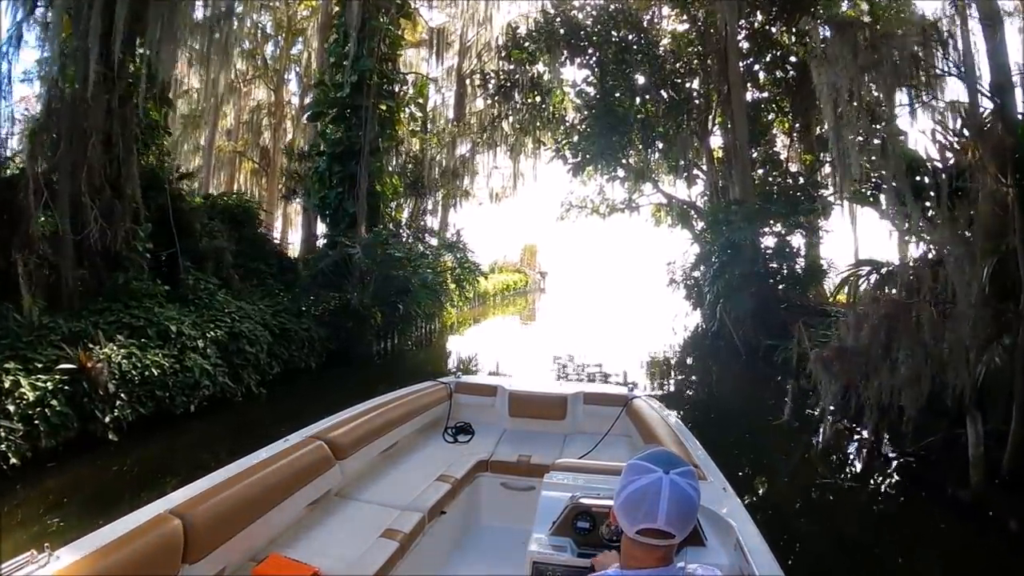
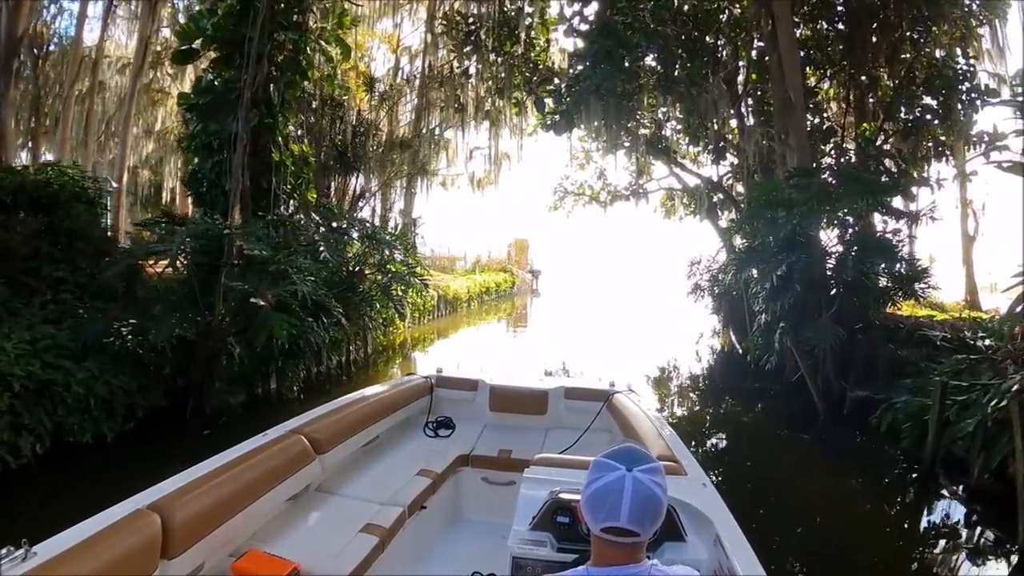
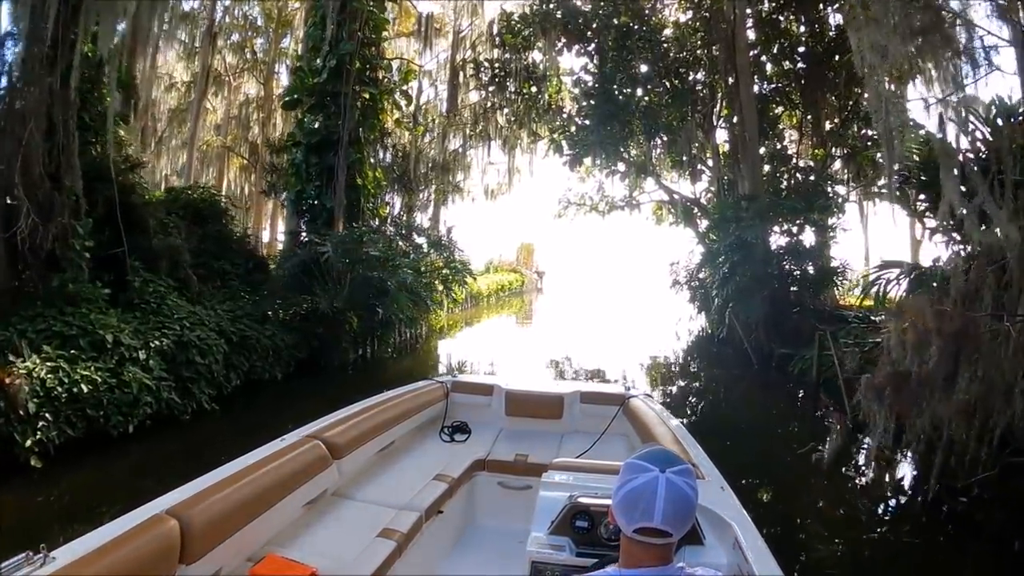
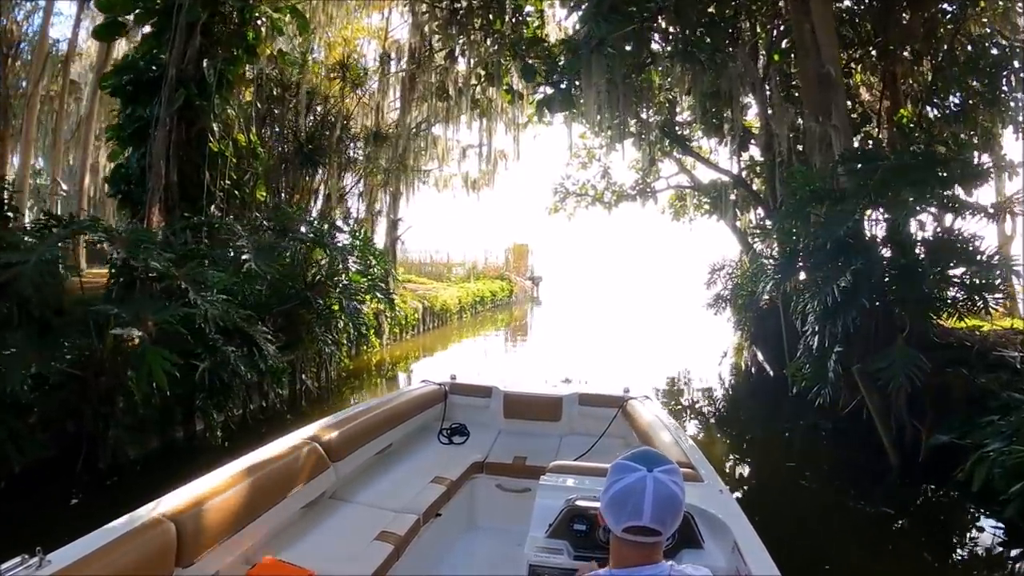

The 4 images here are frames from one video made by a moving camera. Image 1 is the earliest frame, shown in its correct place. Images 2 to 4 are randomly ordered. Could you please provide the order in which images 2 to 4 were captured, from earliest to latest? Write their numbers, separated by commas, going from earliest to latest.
3, 2, 4
